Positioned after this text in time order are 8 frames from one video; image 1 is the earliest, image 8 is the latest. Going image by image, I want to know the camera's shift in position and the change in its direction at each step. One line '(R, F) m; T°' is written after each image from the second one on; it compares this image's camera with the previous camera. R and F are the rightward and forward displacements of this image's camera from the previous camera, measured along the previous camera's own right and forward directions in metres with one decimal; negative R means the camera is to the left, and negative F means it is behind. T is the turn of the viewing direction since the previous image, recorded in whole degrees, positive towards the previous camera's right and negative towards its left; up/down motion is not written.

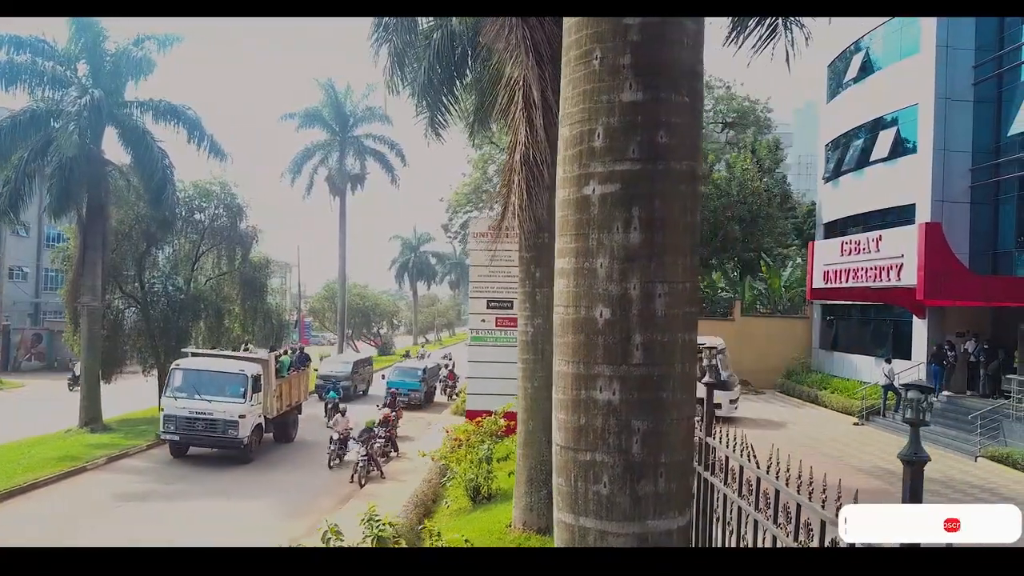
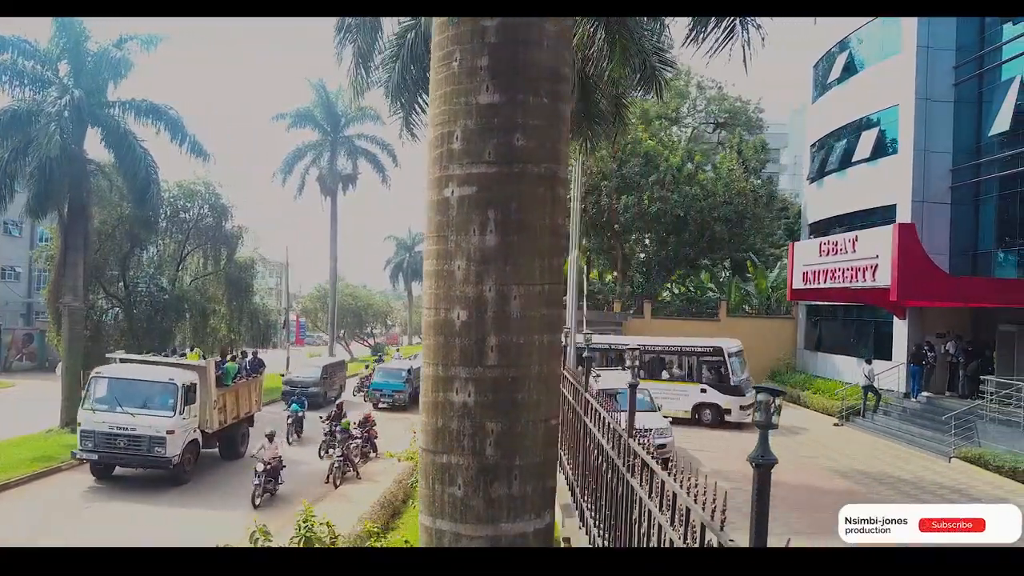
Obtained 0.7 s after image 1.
(+0.4, 0.0) m; 0°
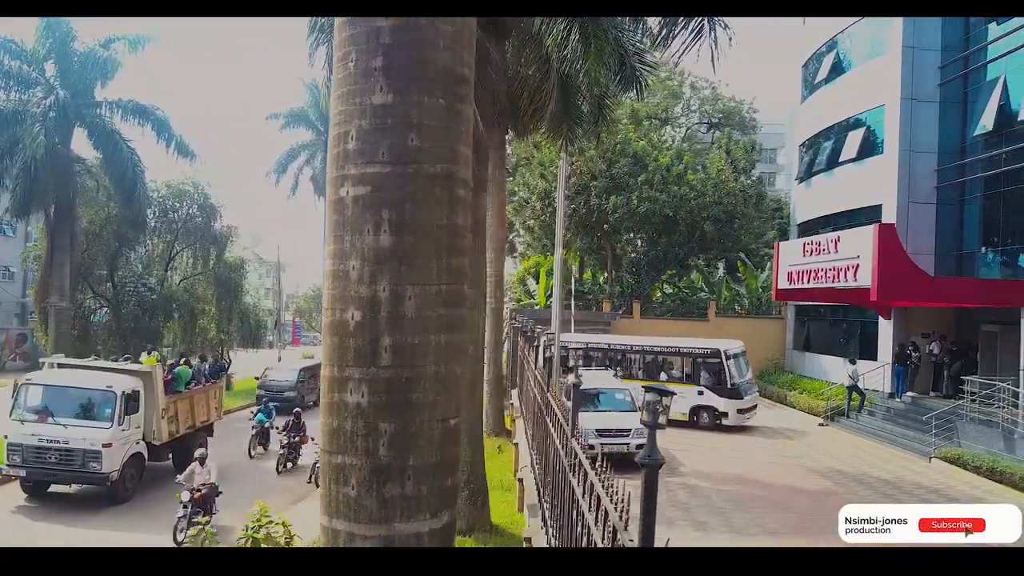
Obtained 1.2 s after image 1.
(+0.3, 0.0) m; 0°
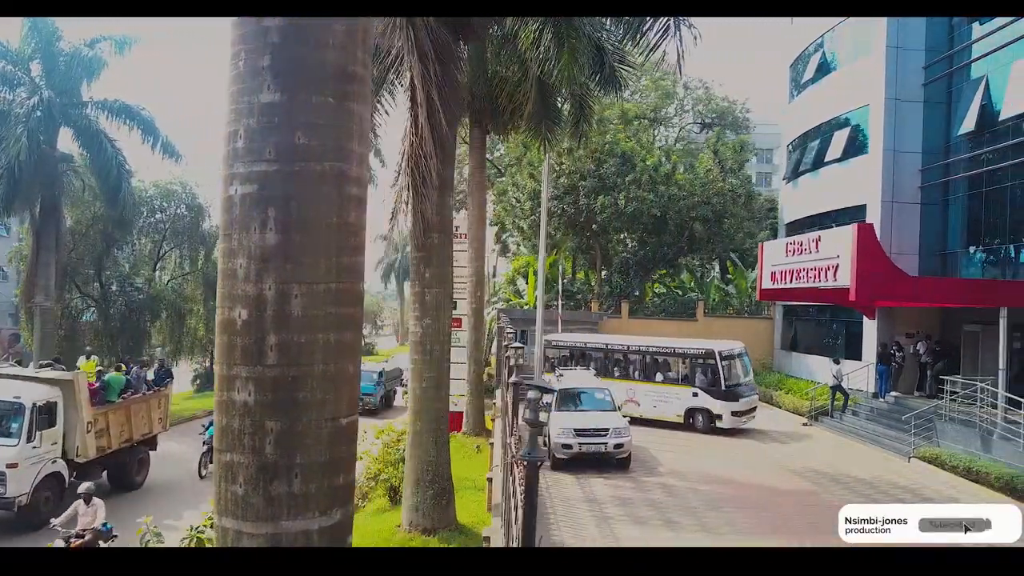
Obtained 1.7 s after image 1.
(+0.3, 0.0) m; 0°
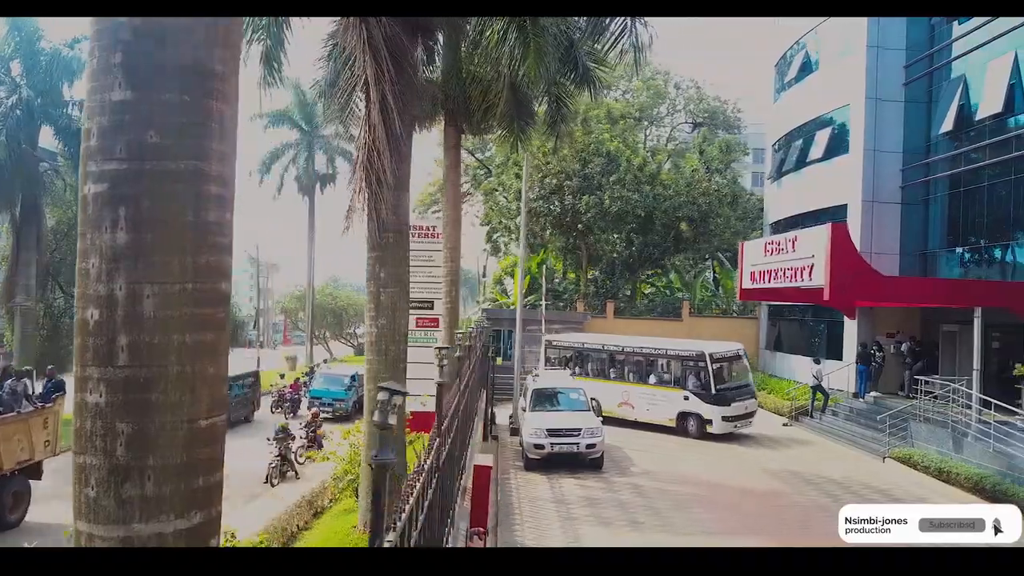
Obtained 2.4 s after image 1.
(+0.4, 0.0) m; 0°
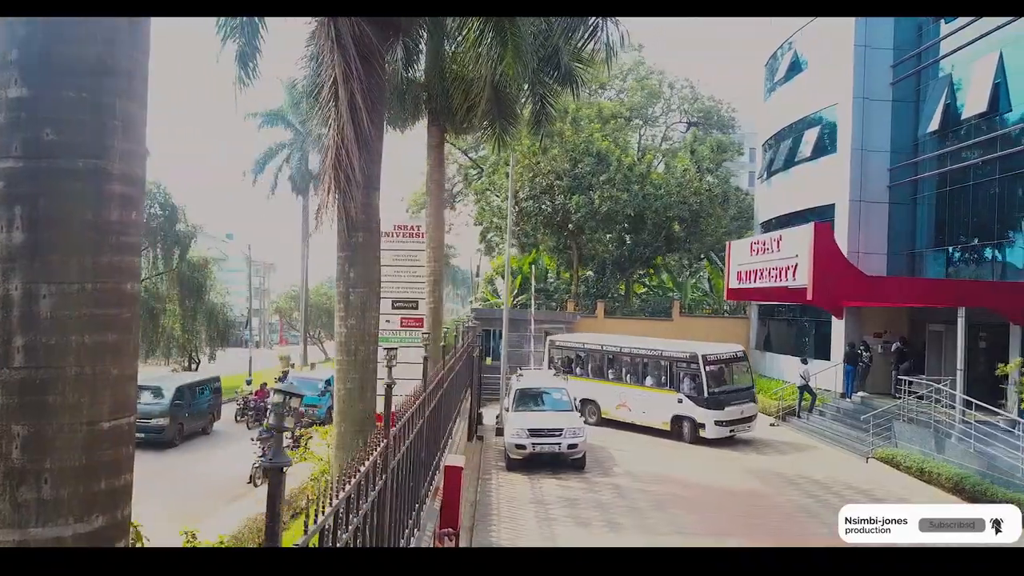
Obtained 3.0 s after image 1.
(+0.3, 0.0) m; 0°
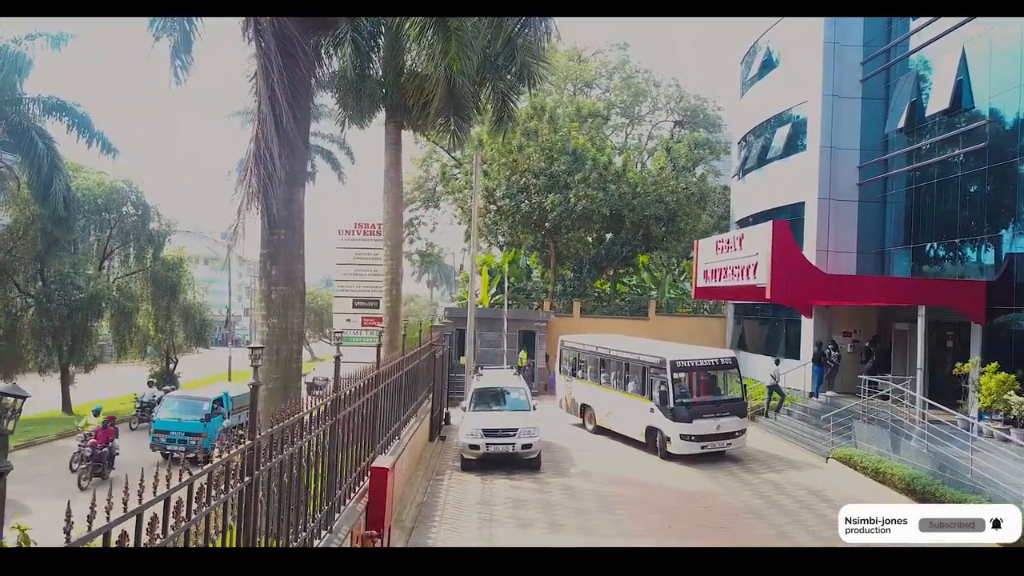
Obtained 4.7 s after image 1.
(+0.6, +0.1) m; 0°
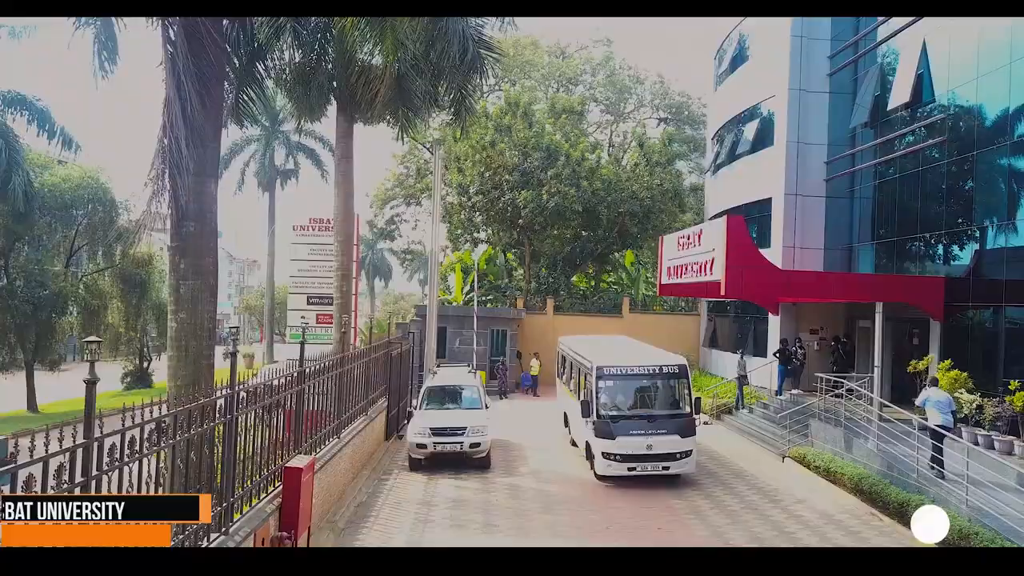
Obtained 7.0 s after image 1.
(+0.7, +0.2) m; 0°
